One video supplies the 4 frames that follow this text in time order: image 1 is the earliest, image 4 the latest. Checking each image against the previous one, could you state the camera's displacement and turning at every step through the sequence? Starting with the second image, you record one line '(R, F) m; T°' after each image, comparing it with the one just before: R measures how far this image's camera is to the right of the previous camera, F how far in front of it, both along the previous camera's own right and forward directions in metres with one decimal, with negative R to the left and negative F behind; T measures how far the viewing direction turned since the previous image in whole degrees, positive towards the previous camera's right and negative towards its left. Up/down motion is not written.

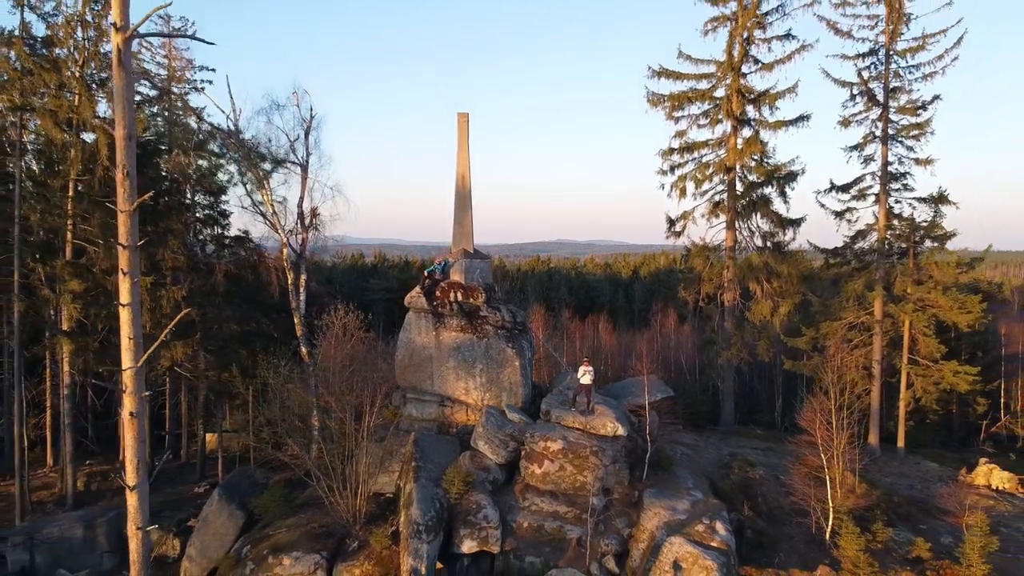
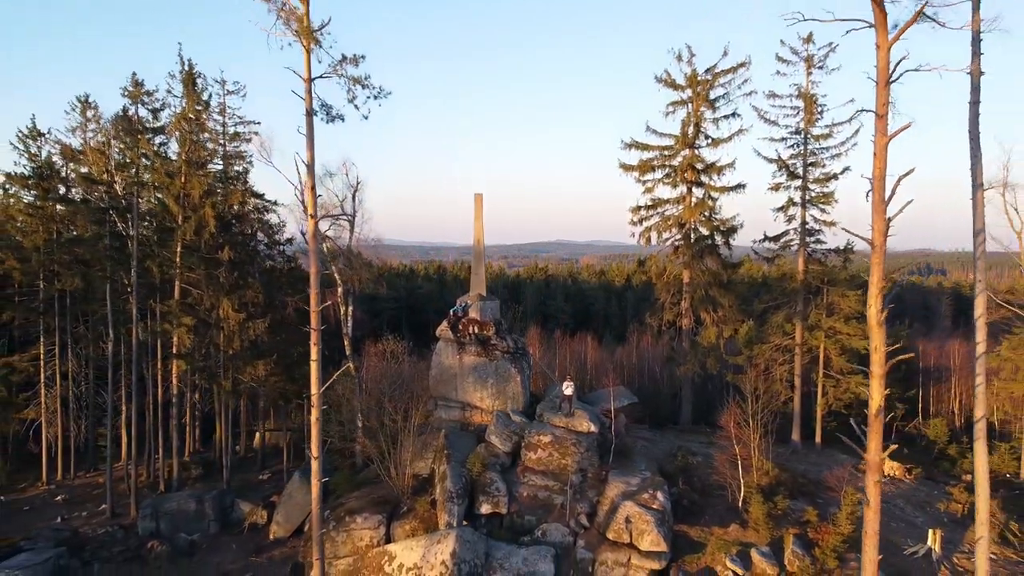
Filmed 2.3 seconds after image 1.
(-0.1, -4.9) m; 0°
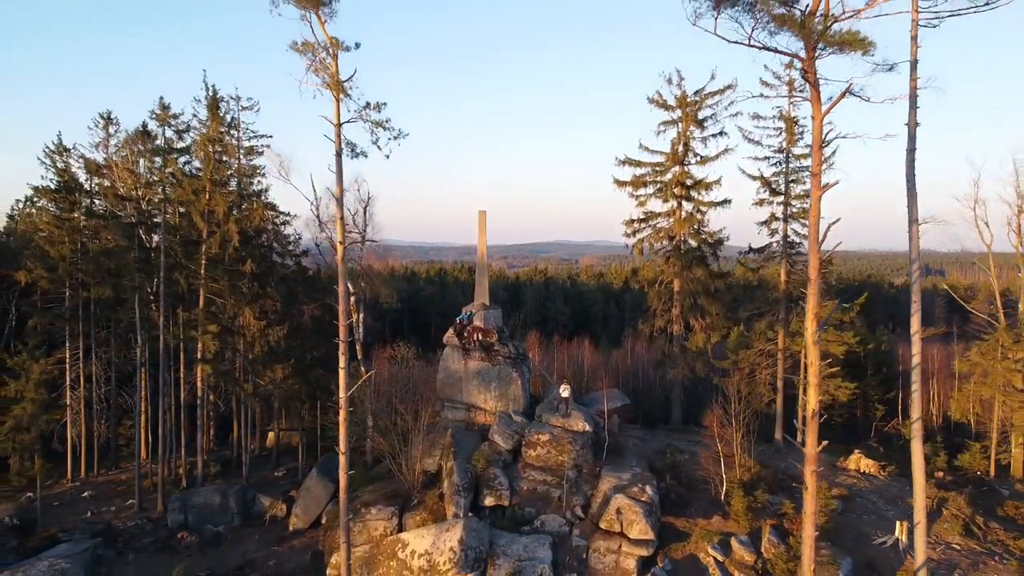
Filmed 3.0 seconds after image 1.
(-0.1, -1.5) m; 0°
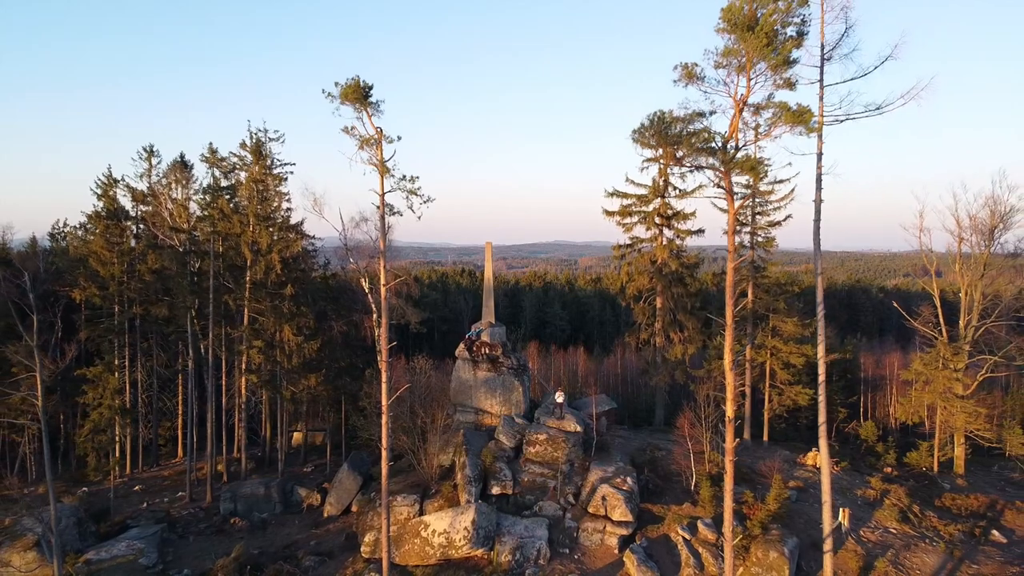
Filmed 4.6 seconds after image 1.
(-0.1, -3.4) m; 0°
